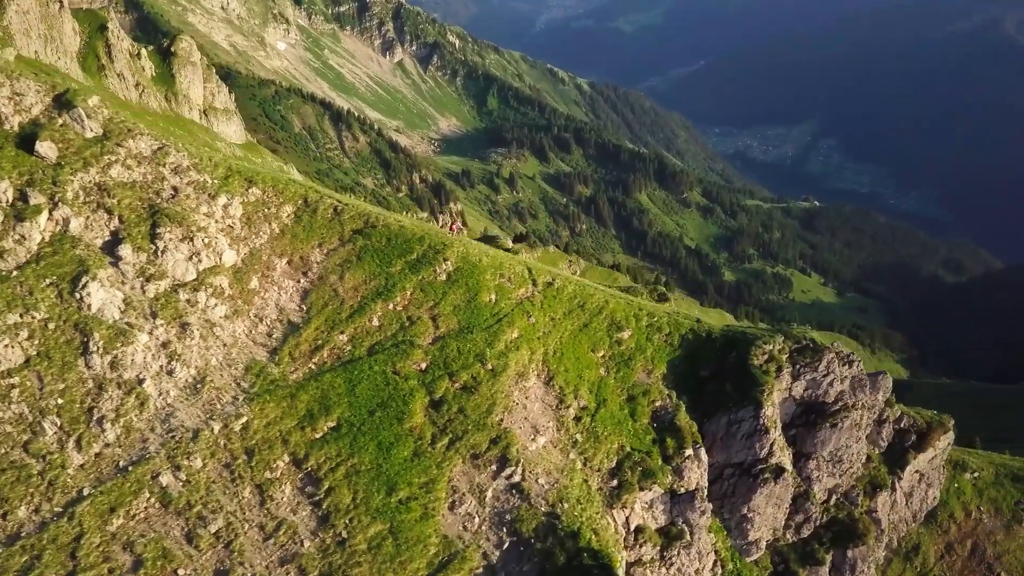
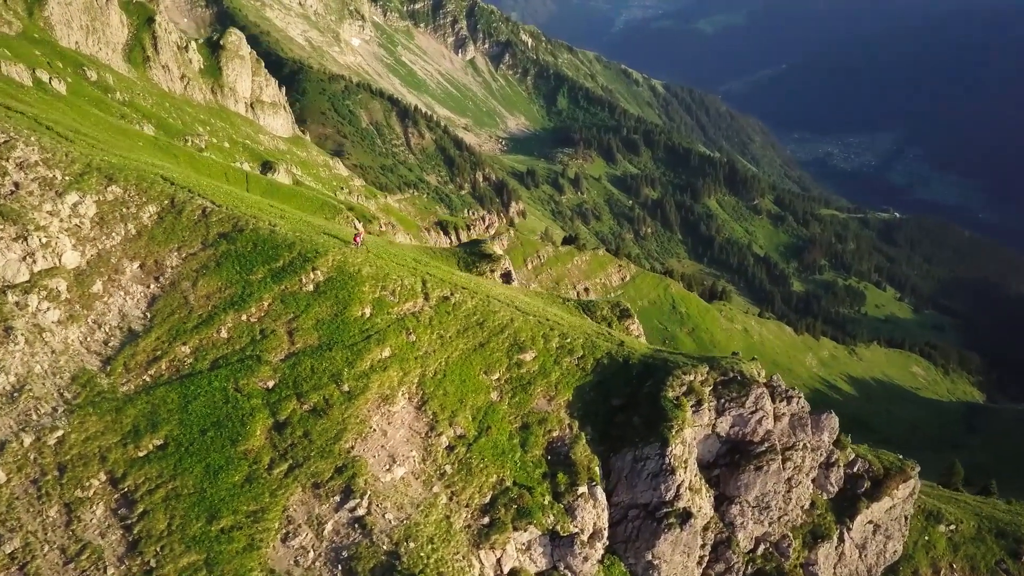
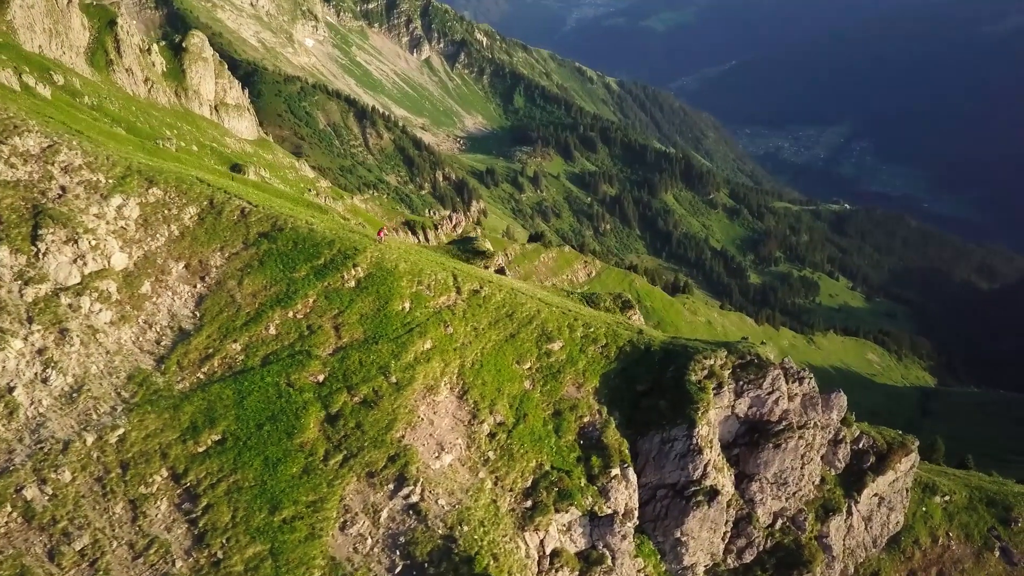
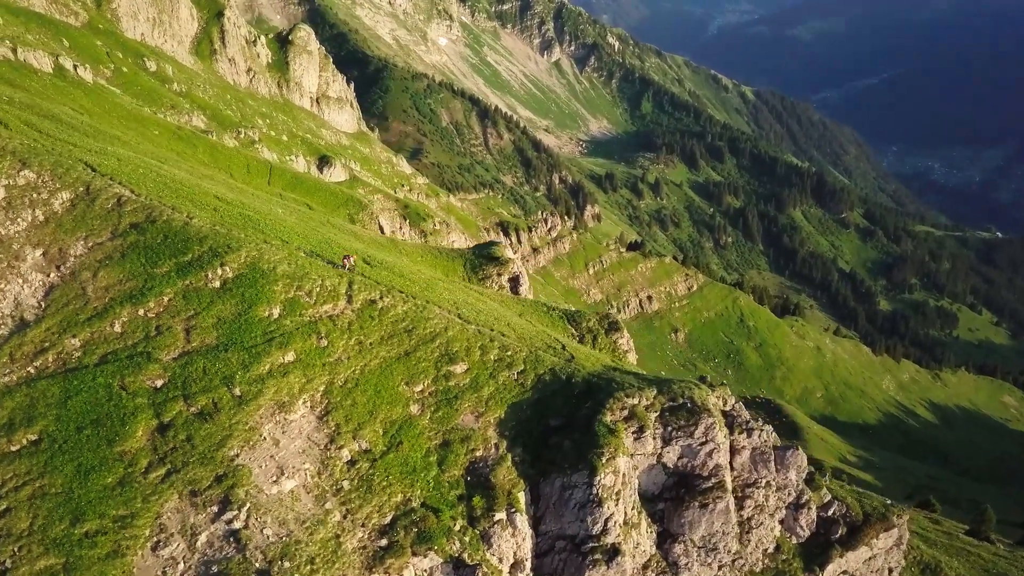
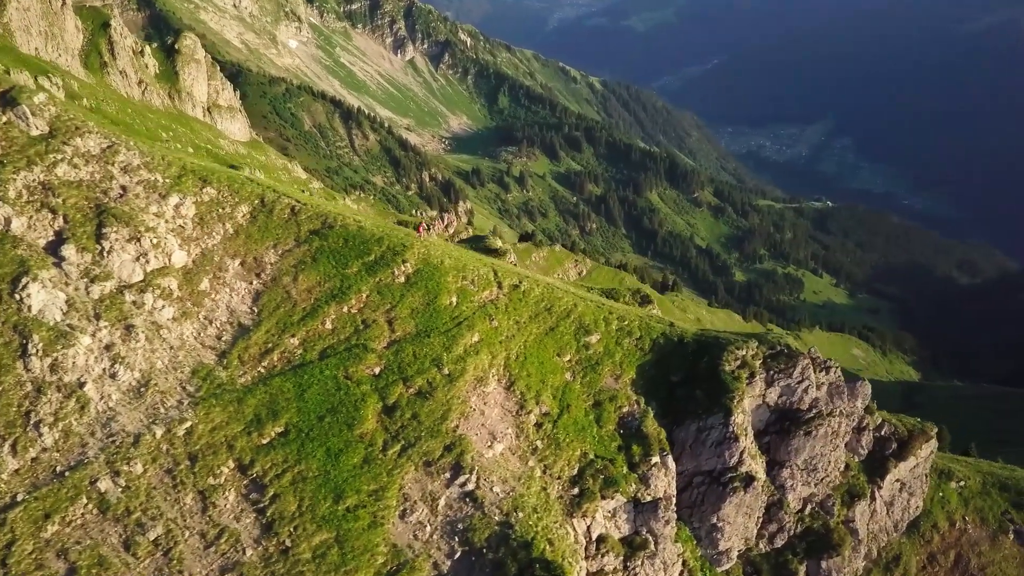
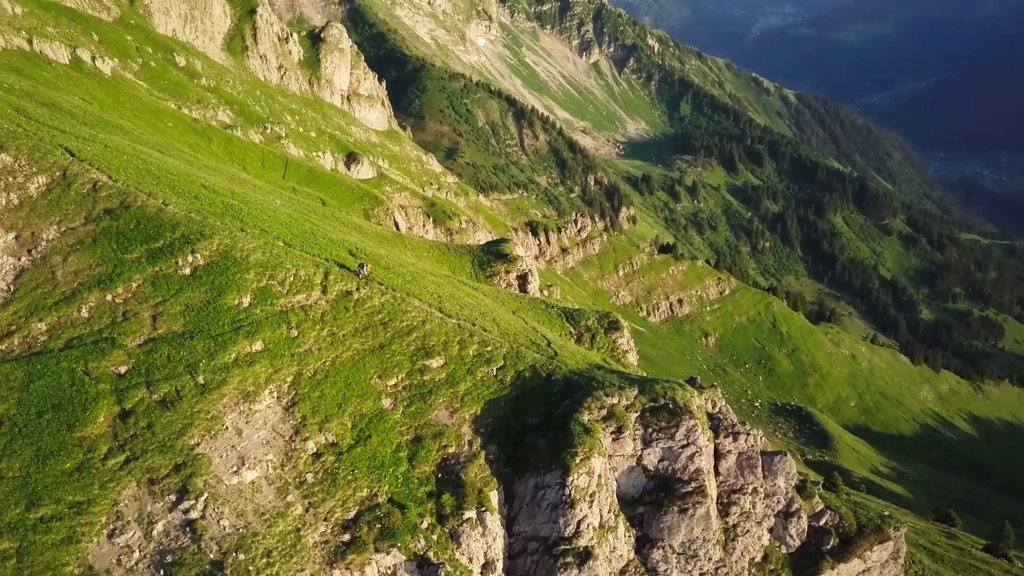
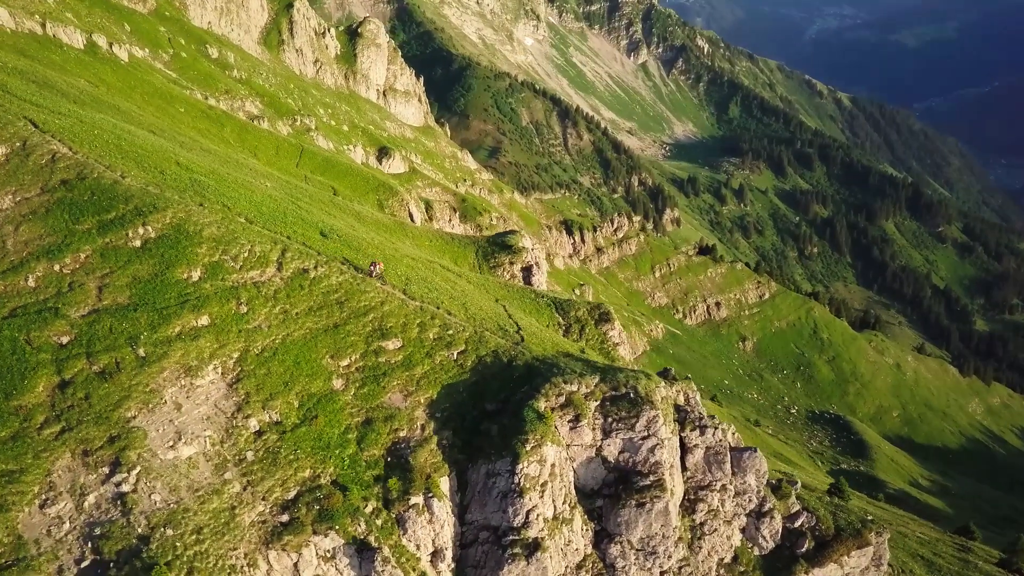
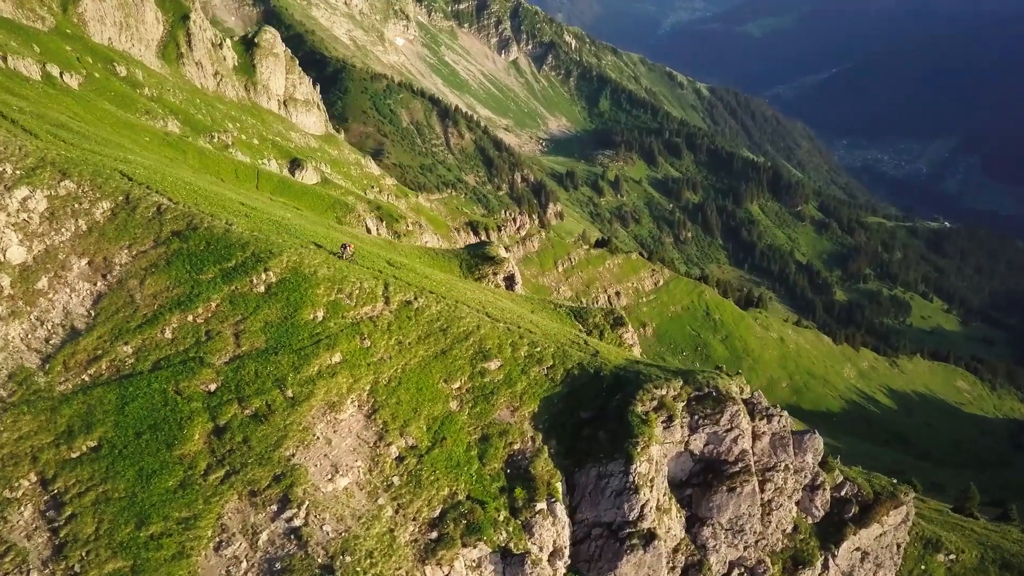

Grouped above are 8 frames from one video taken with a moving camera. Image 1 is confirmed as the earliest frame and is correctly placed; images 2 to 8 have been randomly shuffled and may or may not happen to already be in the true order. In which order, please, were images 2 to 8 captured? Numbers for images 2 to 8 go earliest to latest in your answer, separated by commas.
5, 3, 2, 8, 4, 6, 7
